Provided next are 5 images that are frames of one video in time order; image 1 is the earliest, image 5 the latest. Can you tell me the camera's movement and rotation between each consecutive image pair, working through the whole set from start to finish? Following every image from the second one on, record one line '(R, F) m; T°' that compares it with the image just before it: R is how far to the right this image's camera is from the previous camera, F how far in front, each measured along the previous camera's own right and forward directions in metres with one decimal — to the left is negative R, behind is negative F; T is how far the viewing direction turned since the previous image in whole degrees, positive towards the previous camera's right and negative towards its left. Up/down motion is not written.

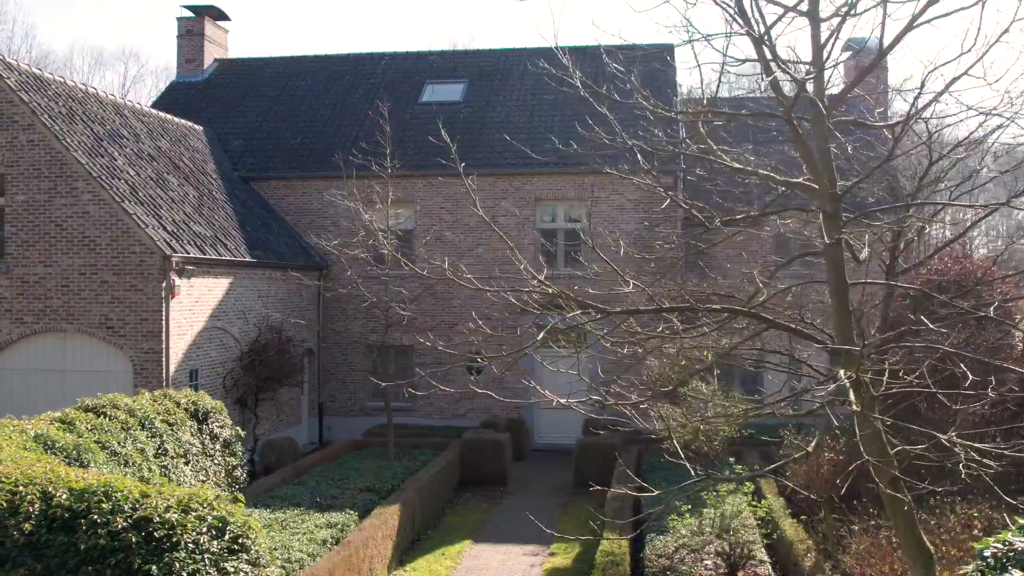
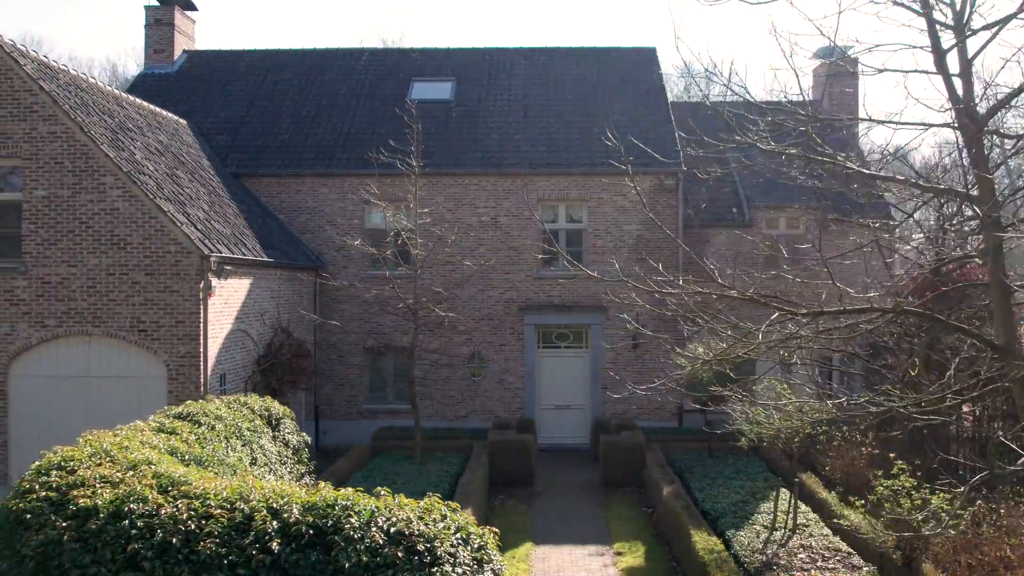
(-2.1, +0.2) m; +7°
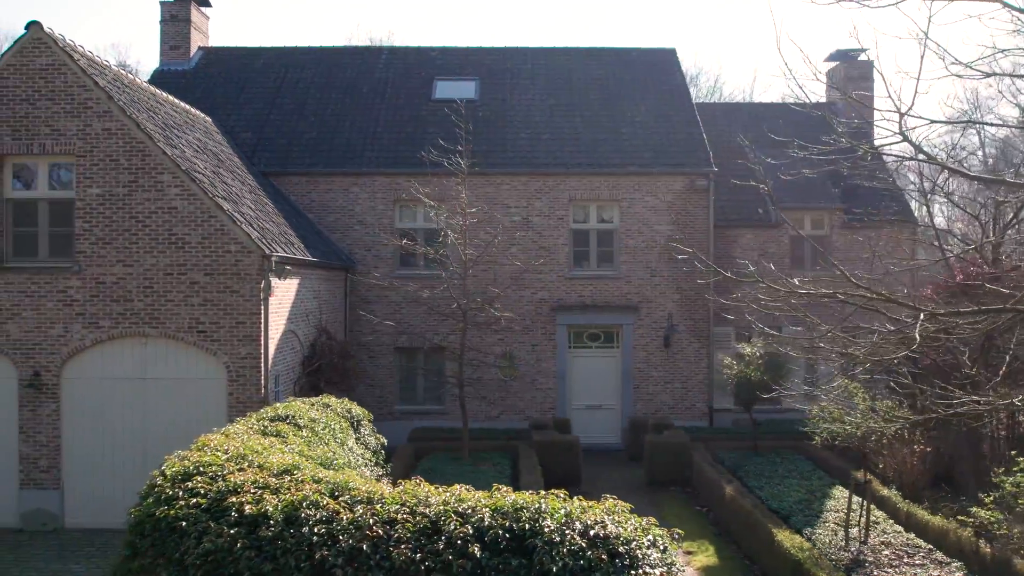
(-1.3, +0.1) m; +3°
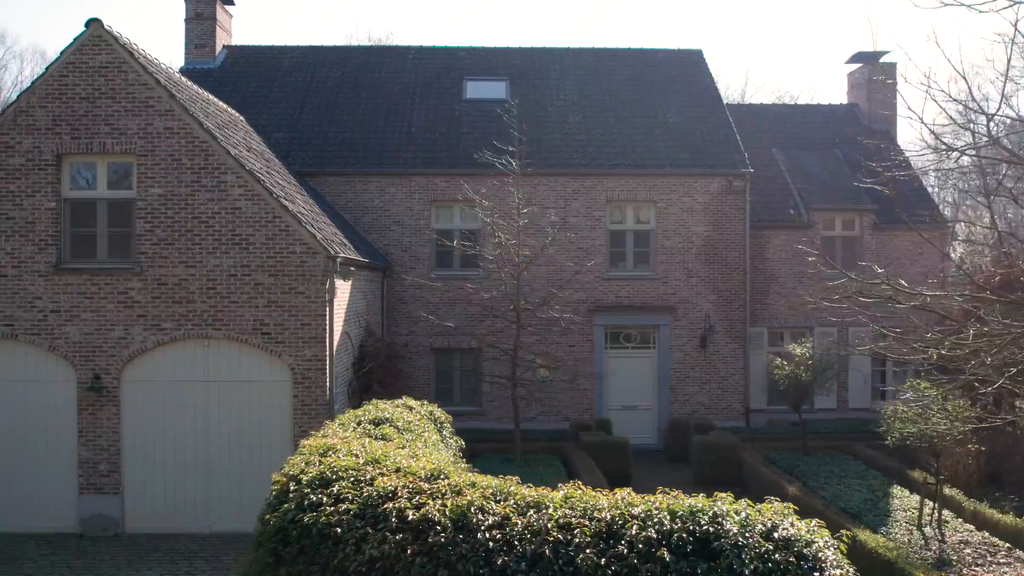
(-1.1, +0.1) m; +2°
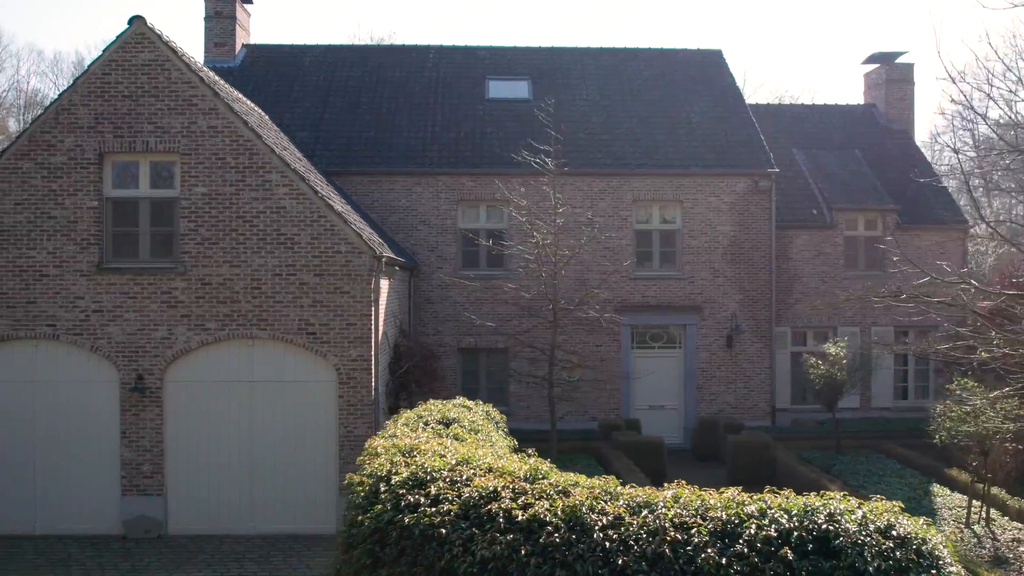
(-0.7, 0.0) m; +1°
